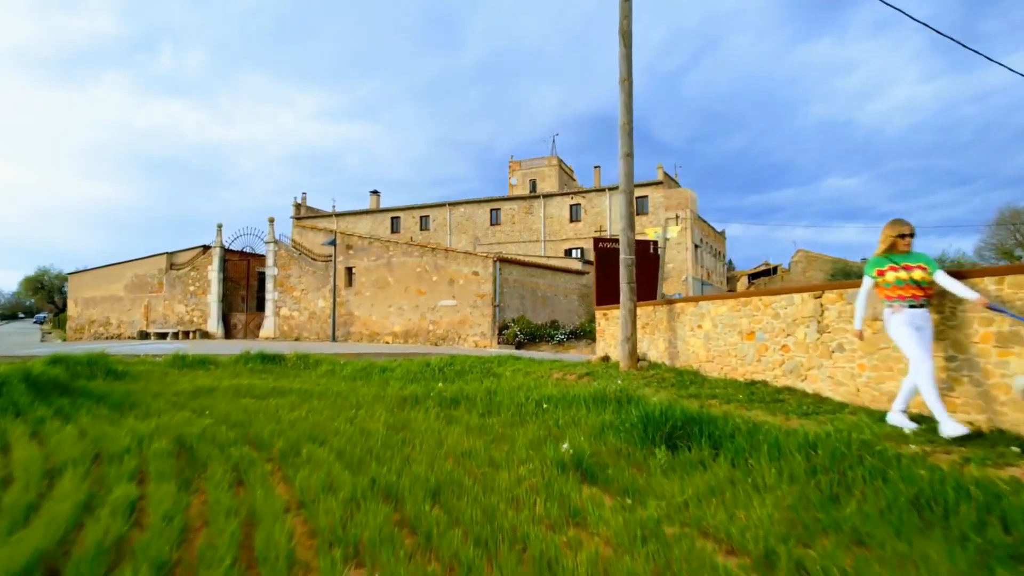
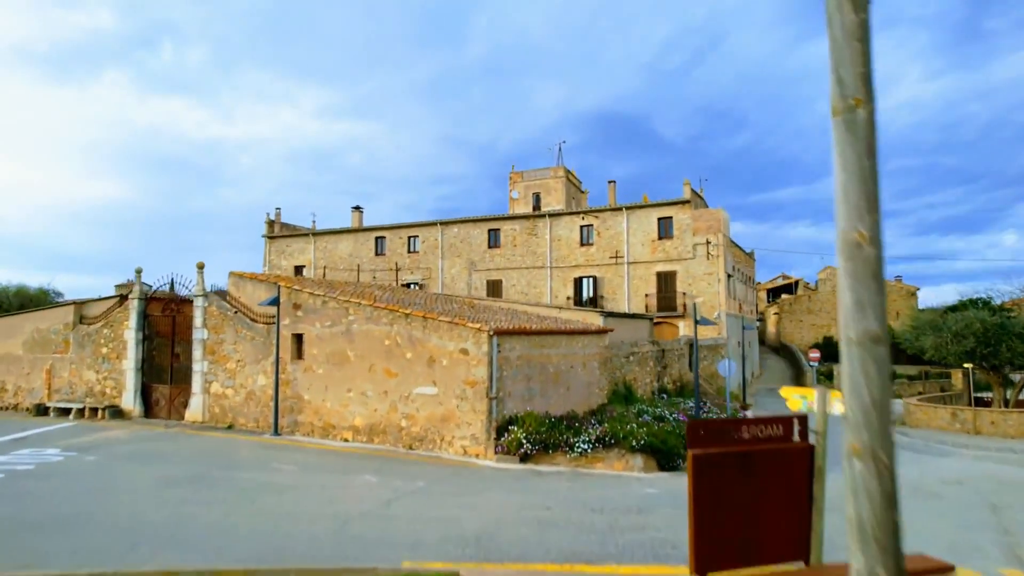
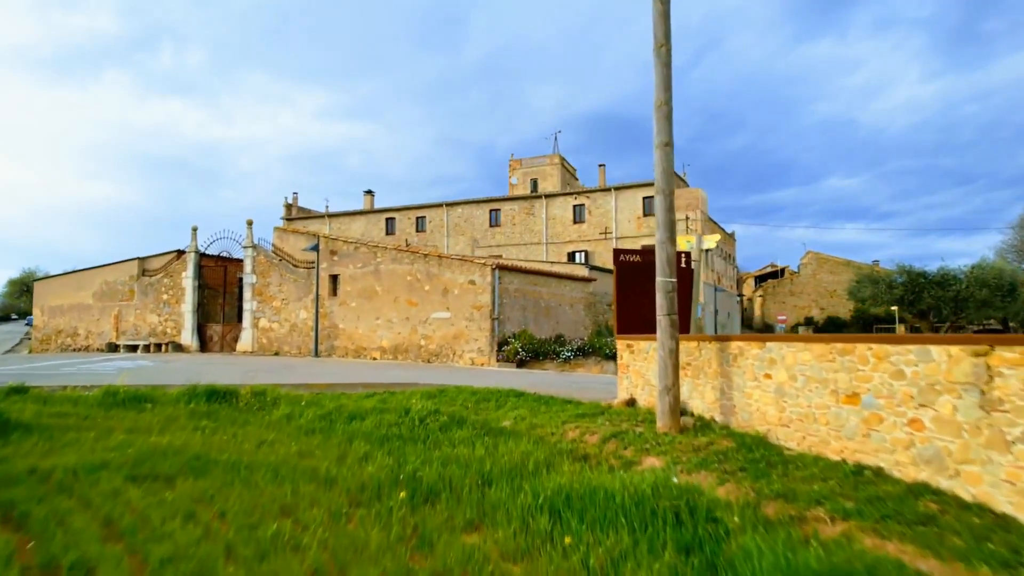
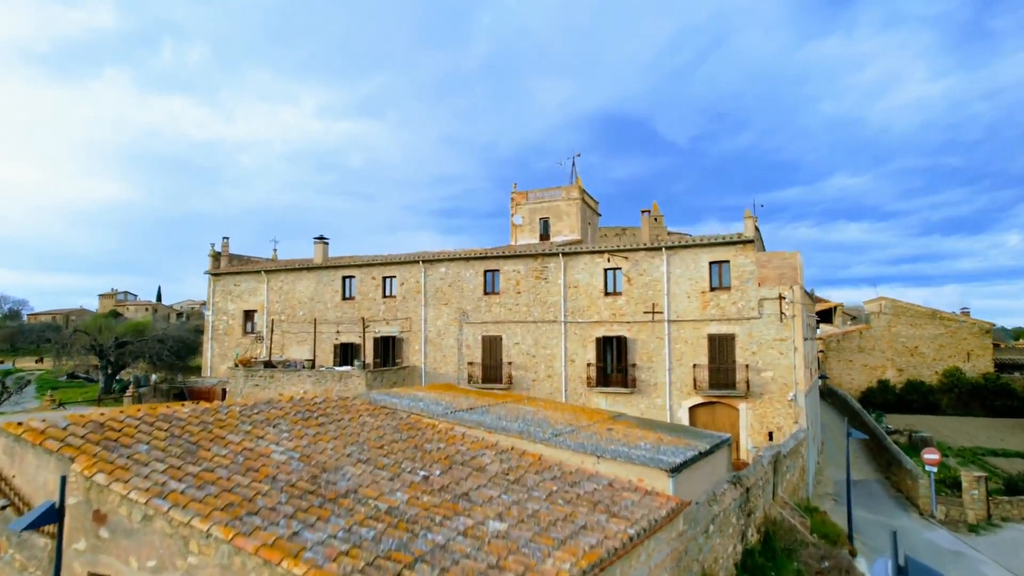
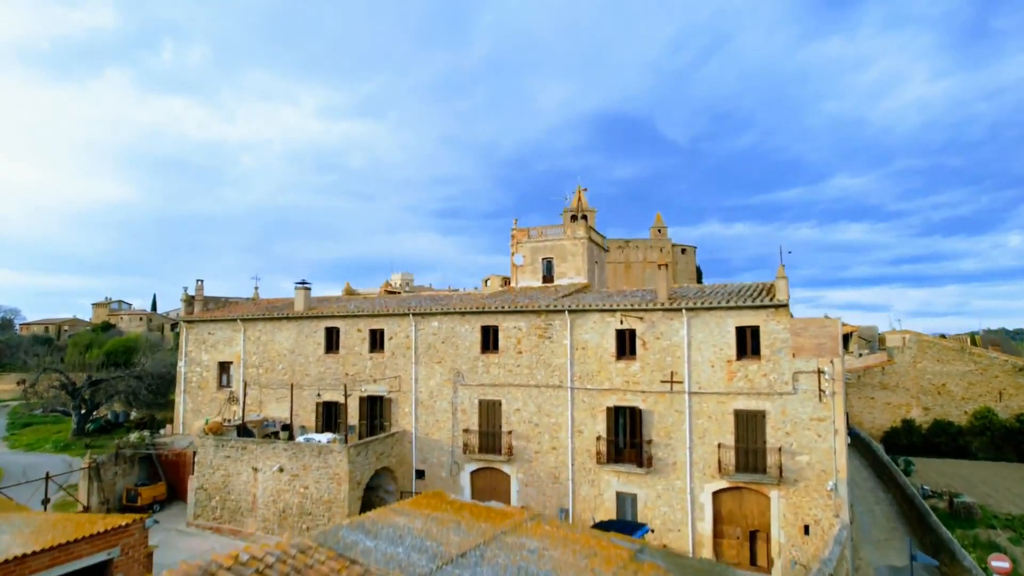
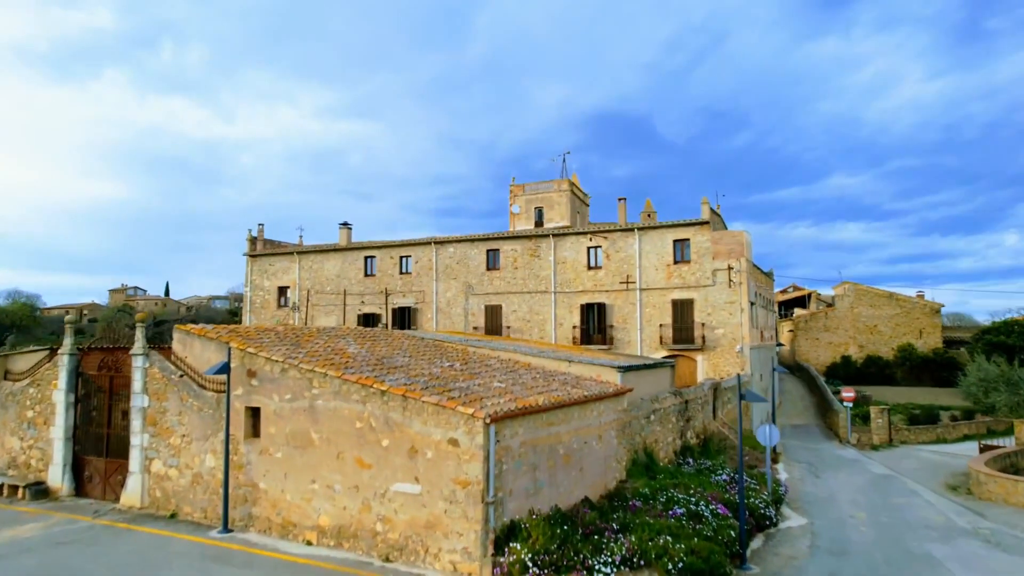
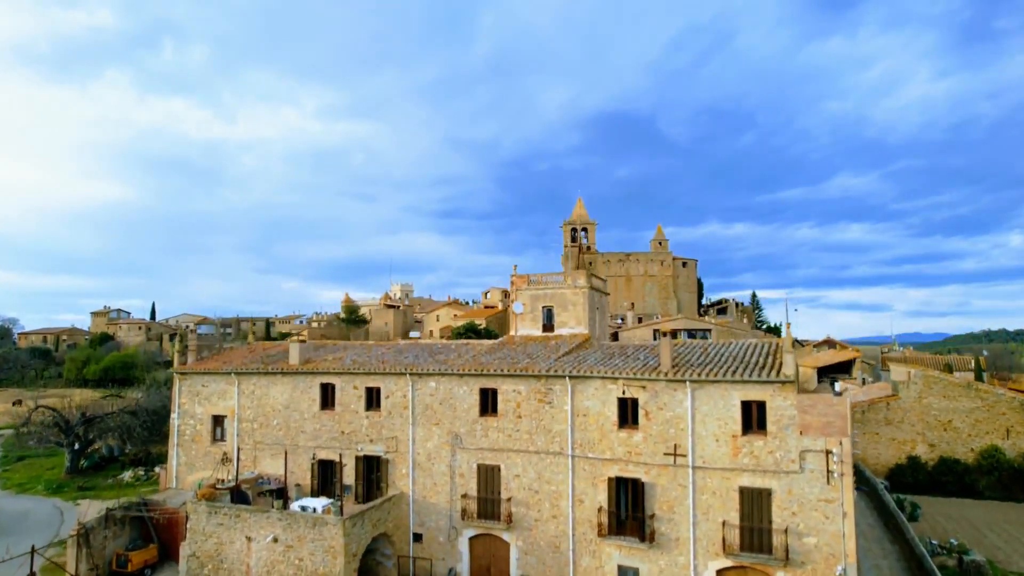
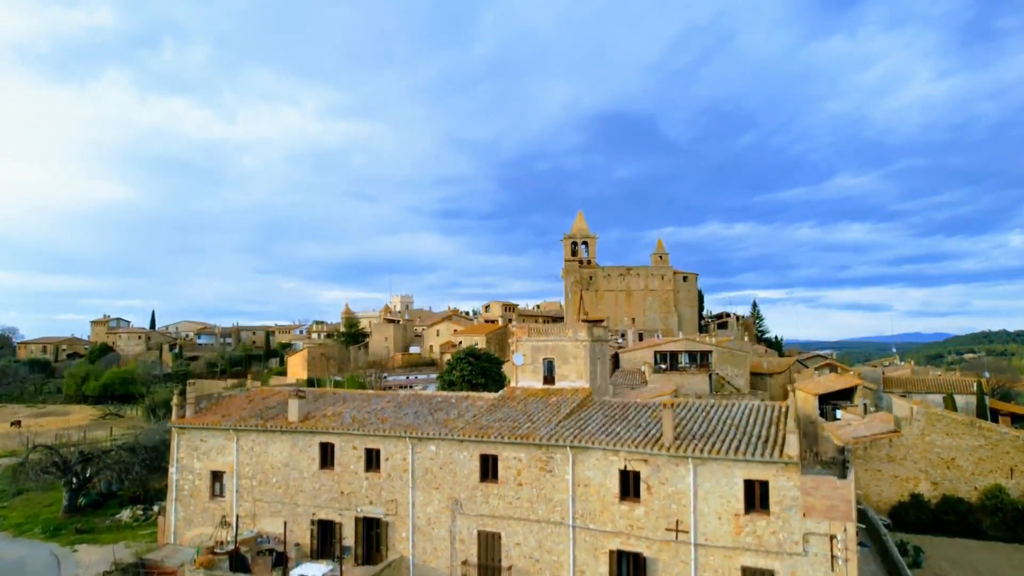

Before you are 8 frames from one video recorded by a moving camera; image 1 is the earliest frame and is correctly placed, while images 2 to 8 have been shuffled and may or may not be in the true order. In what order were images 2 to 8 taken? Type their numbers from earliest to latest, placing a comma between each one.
3, 2, 6, 4, 5, 7, 8
